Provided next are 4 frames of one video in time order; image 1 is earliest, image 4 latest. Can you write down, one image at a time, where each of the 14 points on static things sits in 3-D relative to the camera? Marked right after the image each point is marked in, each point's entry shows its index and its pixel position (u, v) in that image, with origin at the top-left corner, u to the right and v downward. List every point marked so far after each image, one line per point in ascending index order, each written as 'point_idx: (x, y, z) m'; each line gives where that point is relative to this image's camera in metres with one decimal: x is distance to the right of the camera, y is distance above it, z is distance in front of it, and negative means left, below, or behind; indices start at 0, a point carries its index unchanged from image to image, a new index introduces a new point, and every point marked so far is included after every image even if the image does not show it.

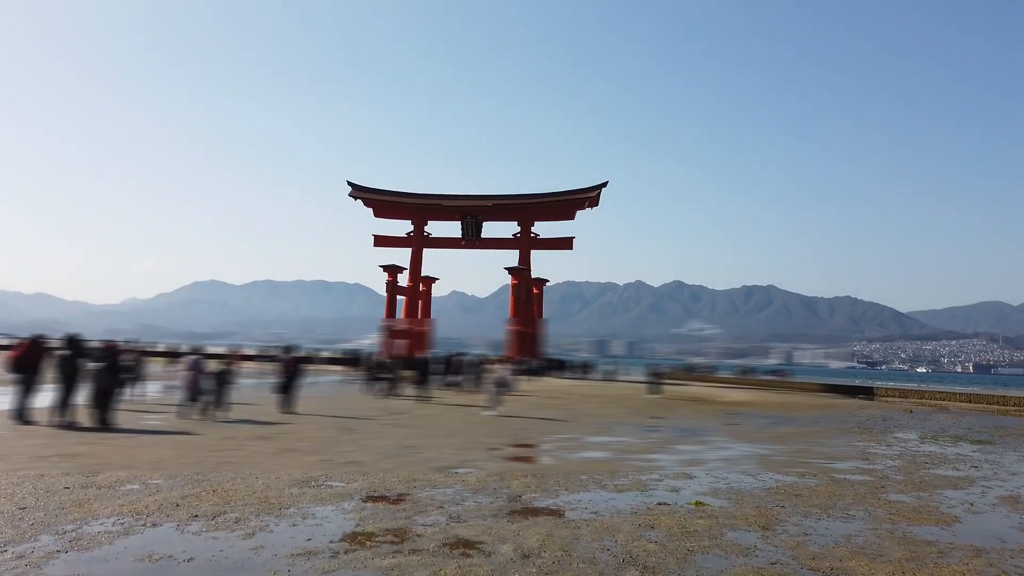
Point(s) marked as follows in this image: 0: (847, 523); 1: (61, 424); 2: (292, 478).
0: (+3.3, -2.3, +6.7) m
1: (-8.1, -2.5, +12.3) m
2: (-2.4, -2.1, +7.6) m
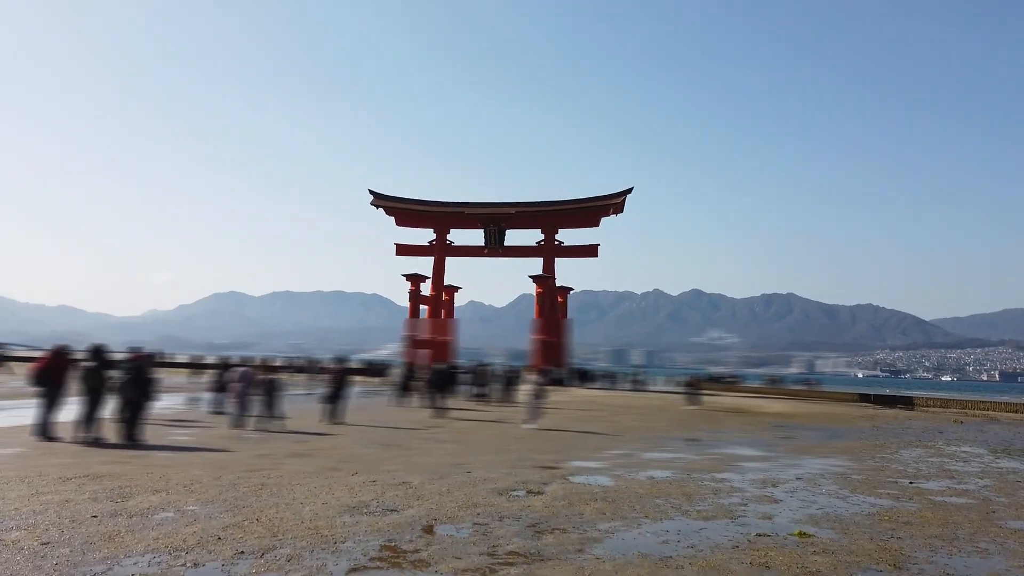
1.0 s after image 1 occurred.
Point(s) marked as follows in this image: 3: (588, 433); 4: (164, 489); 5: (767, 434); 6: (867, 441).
0: (+4.0, -2.3, +5.7) m
1: (-7.3, -2.6, +11.7) m
2: (-1.7, -2.2, +6.8) m
3: (+1.7, -3.3, +15.4) m
4: (-3.7, -2.2, +7.3) m
5: (+6.7, -3.8, +17.9) m
6: (+9.0, -3.9, +17.3) m
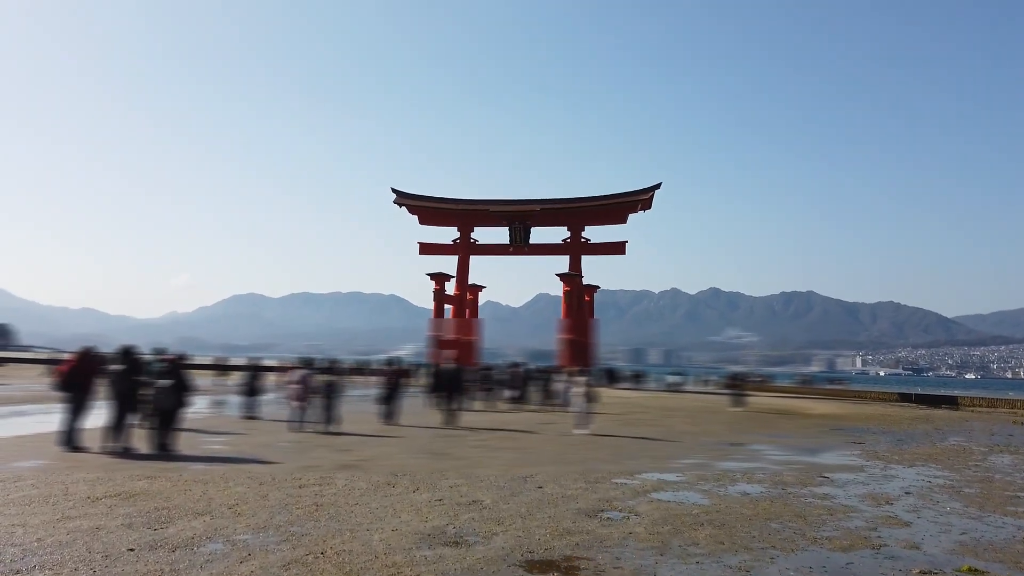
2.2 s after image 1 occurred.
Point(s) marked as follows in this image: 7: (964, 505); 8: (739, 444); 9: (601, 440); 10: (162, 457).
0: (+4.8, -2.2, +4.6) m
1: (-6.3, -2.6, +10.8) m
2: (-0.8, -2.1, +5.8) m
3: (+2.8, -3.2, +14.3) m
4: (-2.9, -2.1, +6.4) m
5: (+7.8, -3.7, +16.7) m
6: (+10.1, -3.7, +16.0) m
7: (+5.4, -2.6, +8.1) m
8: (+4.7, -3.3, +14.3) m
9: (+1.8, -3.0, +13.6) m
10: (-5.3, -2.5, +10.3) m
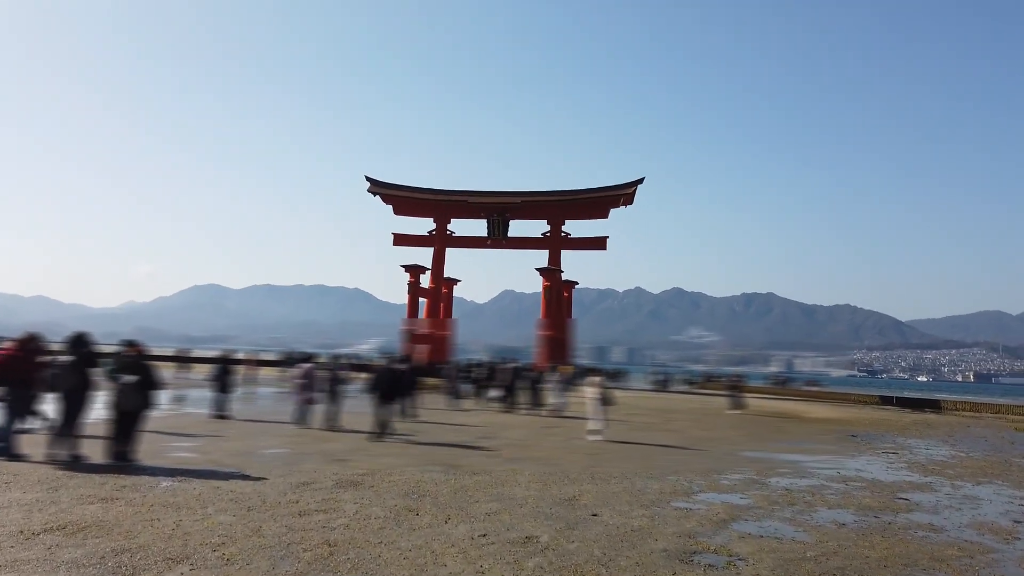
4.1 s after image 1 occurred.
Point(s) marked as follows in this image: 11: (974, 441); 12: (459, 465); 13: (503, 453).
0: (+5.5, -2.1, +3.3) m
1: (-5.9, -2.2, +9.0) m
2: (-0.2, -1.9, +4.3) m
3: (+3.0, -3.0, +12.9) m
4: (-2.3, -1.9, +4.7) m
5: (+7.9, -3.6, +15.5) m
6: (+10.2, -3.7, +15.0) m
7: (+5.9, -2.5, +6.9) m
8: (+4.9, -3.1, +13.0) m
9: (+2.0, -2.9, +12.2) m
10: (-4.9, -2.2, +8.5) m
11: (+13.0, -4.3, +19.2) m
12: (-0.8, -2.5, +9.7) m
13: (-0.2, -2.7, +11.3) m
